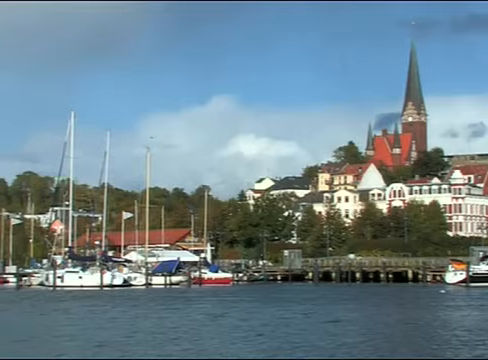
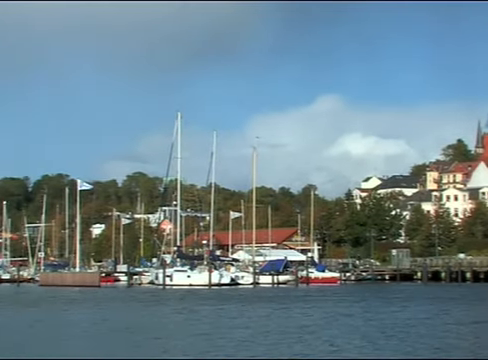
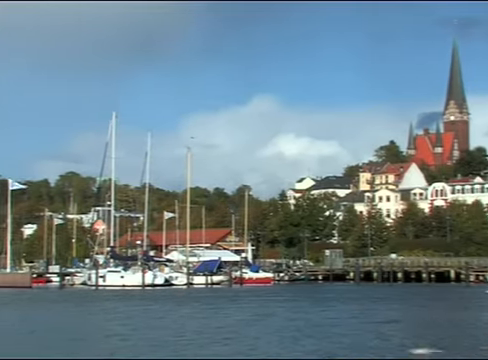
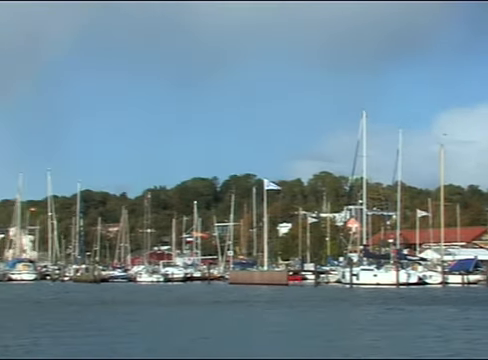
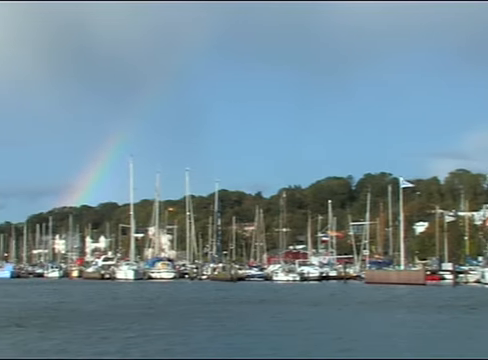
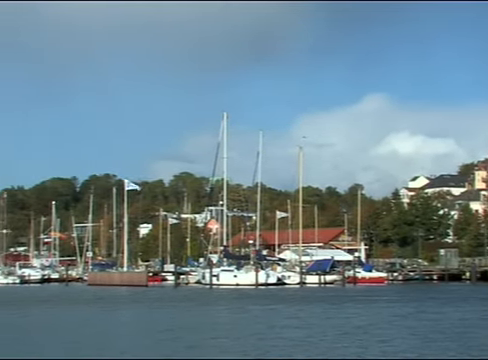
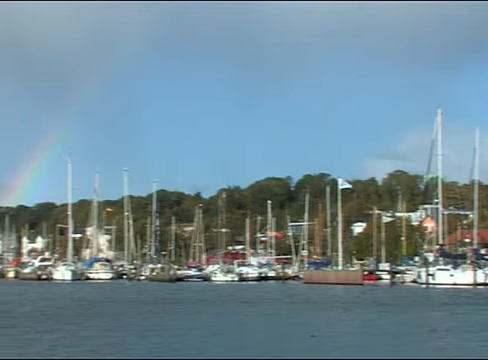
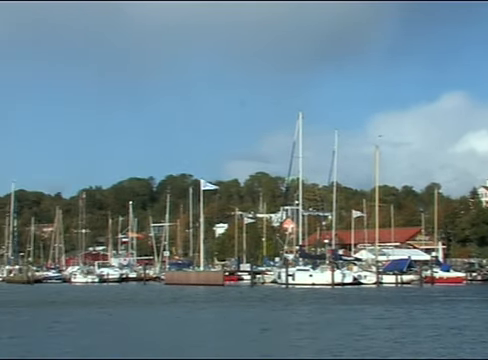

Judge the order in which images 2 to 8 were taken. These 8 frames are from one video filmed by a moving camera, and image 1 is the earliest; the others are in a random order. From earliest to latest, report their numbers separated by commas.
3, 2, 6, 8, 4, 7, 5
